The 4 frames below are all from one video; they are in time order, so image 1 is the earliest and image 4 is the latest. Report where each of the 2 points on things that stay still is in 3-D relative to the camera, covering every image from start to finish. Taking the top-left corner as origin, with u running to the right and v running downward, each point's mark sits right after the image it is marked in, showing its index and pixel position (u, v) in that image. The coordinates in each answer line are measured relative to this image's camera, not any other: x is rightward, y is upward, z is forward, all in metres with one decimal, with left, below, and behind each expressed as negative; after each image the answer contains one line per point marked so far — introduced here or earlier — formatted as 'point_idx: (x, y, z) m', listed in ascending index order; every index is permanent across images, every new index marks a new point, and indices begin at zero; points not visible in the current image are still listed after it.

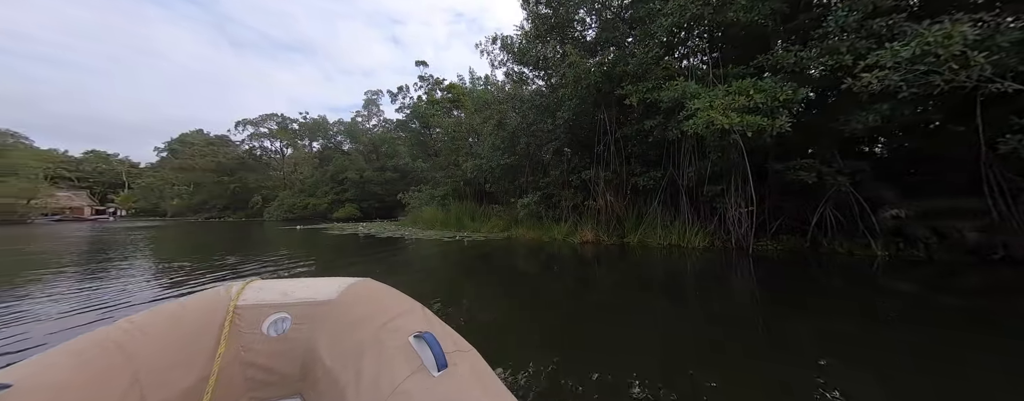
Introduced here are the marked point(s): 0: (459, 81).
0: (-2.7, +6.2, +14.7) m
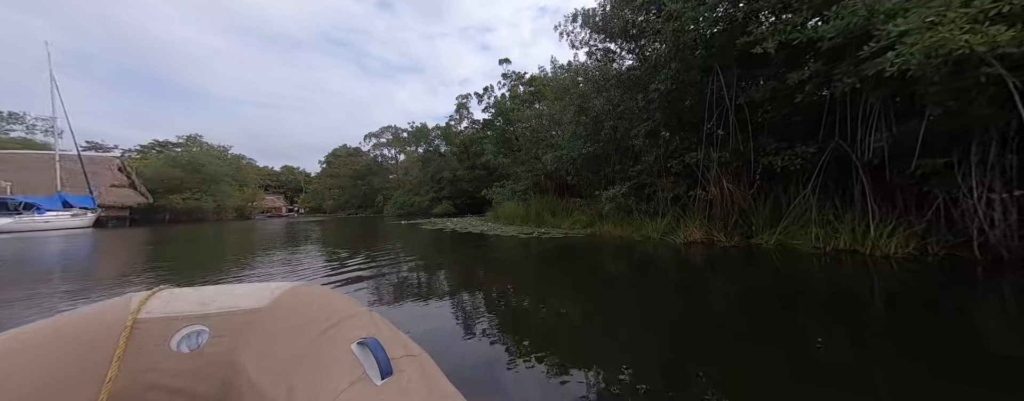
0: (+1.5, +6.4, +14.4) m
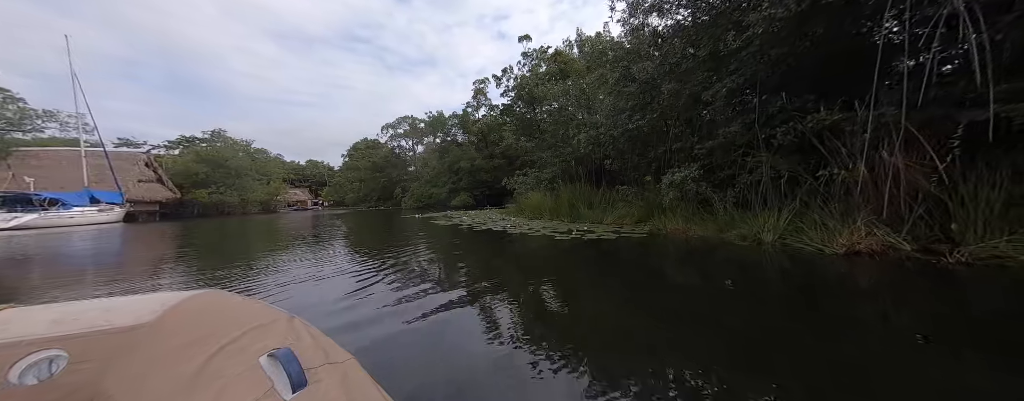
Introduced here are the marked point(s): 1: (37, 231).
0: (+2.4, +6.9, +12.9) m
1: (-19.8, -1.3, +12.0) m
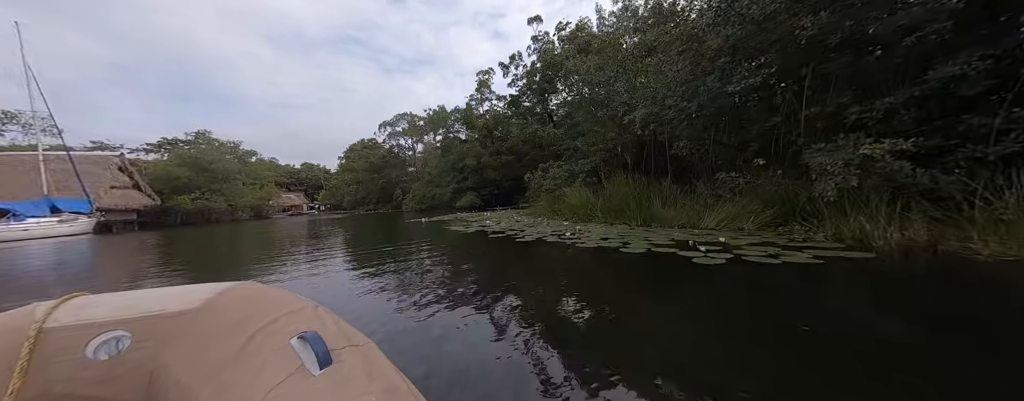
0: (+2.9, +7.0, +11.4) m
1: (-19.1, -1.7, +10.4) m
